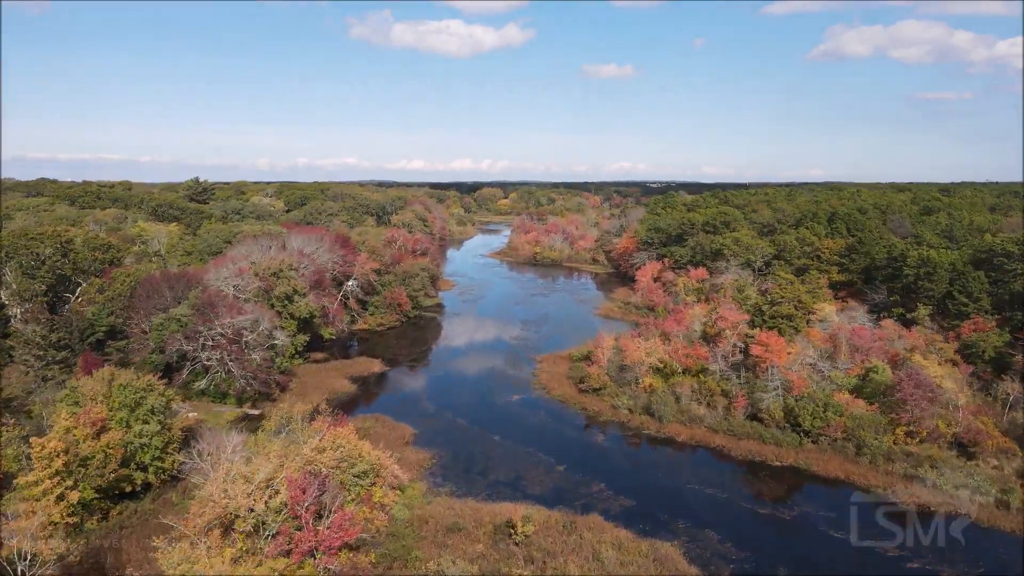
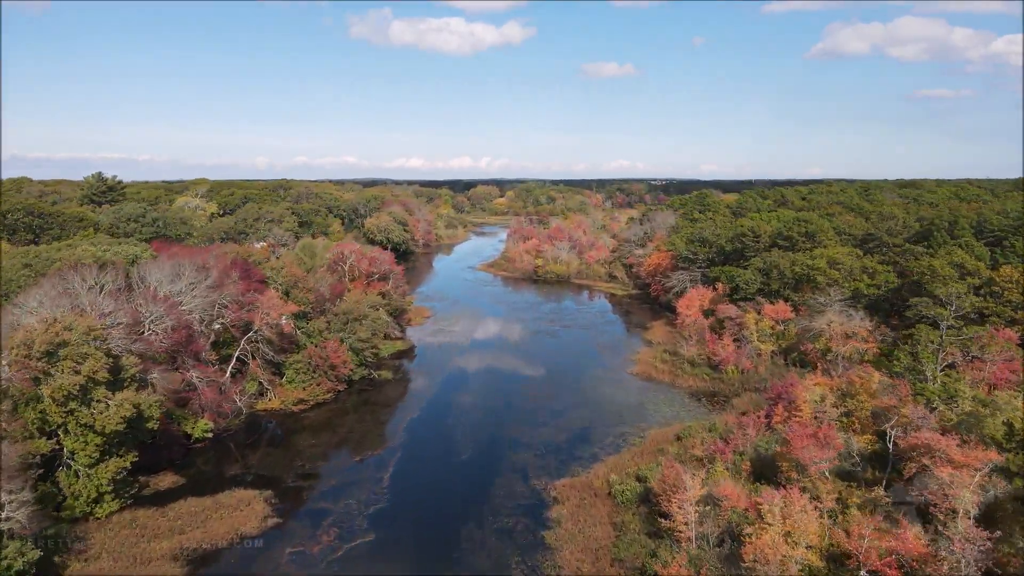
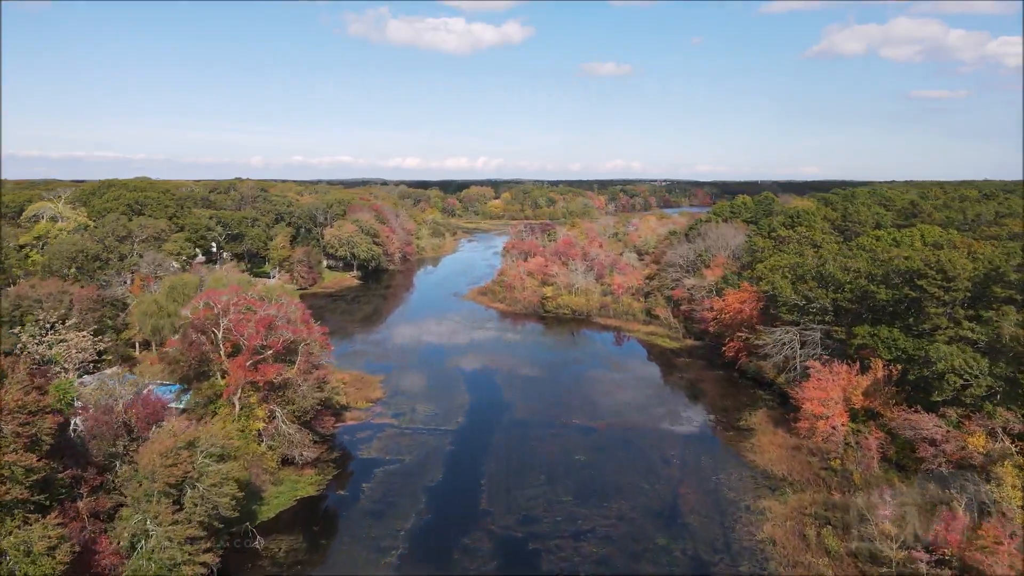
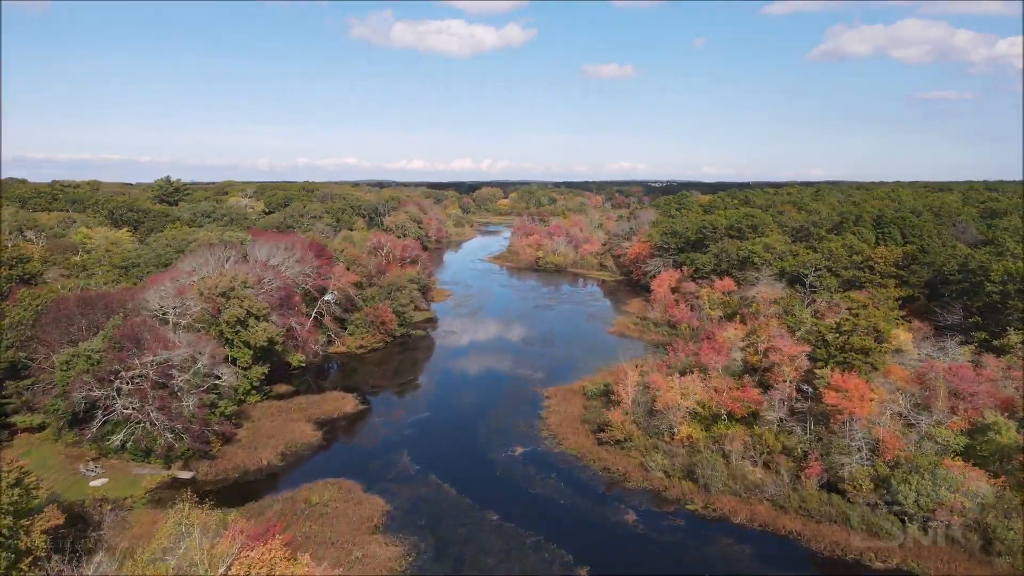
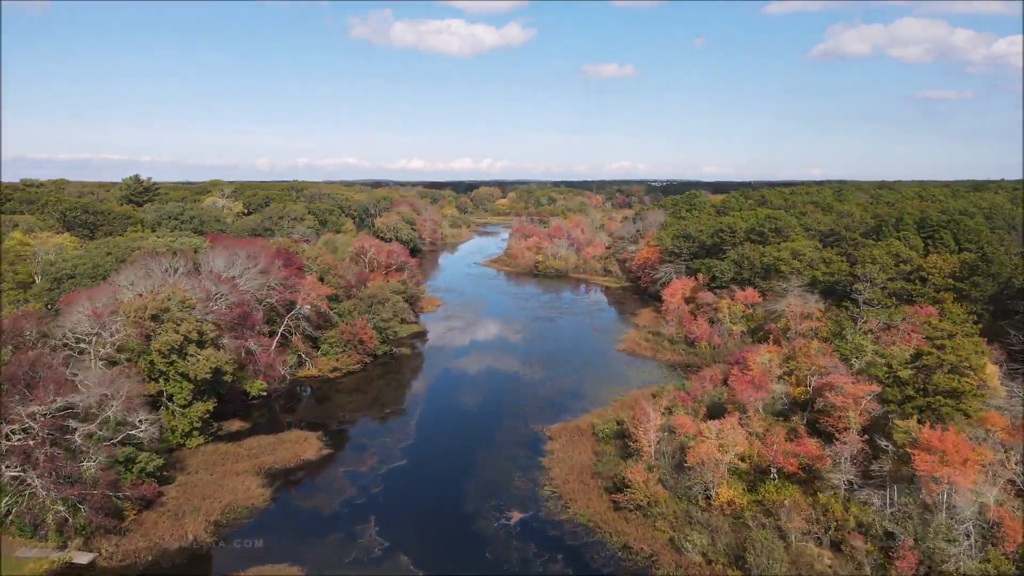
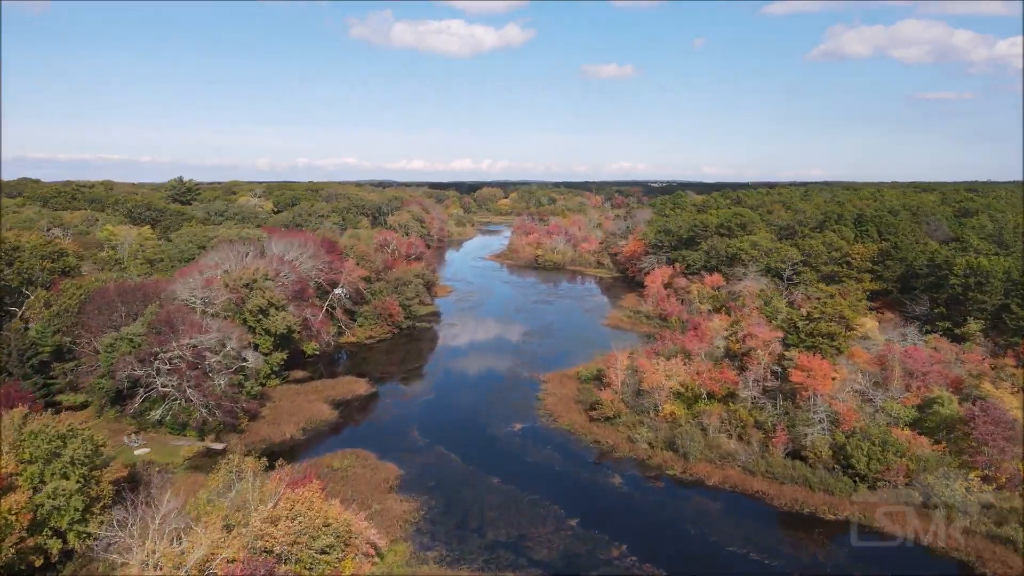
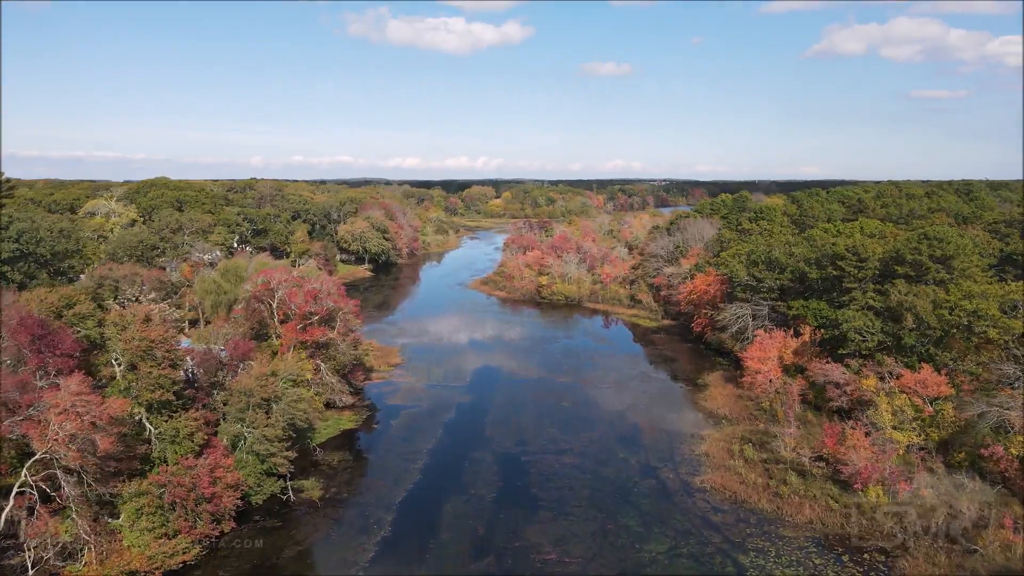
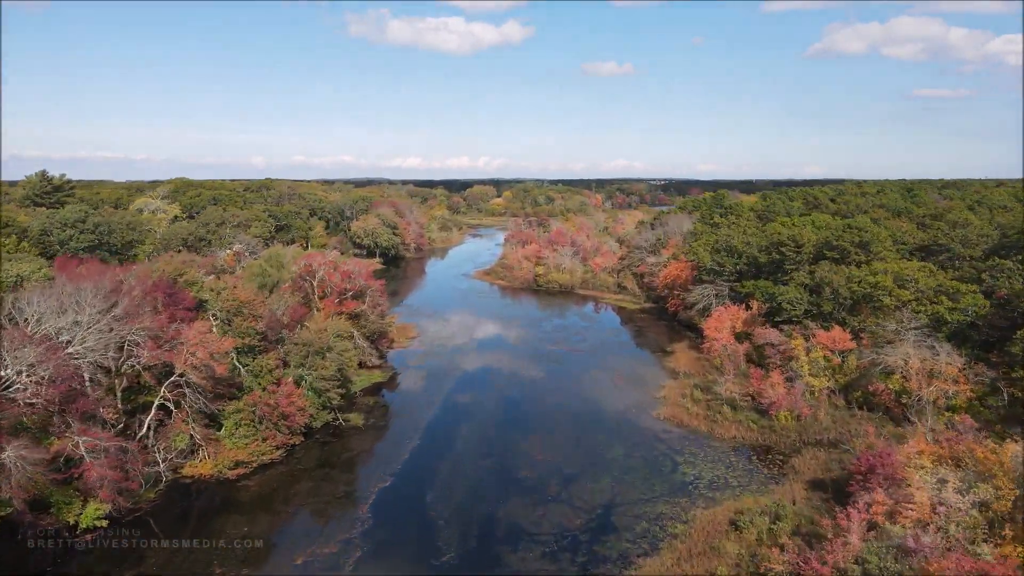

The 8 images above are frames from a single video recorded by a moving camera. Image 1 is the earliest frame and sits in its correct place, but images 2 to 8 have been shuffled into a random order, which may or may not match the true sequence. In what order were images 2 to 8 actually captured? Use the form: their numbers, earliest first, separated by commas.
6, 4, 5, 2, 8, 7, 3
